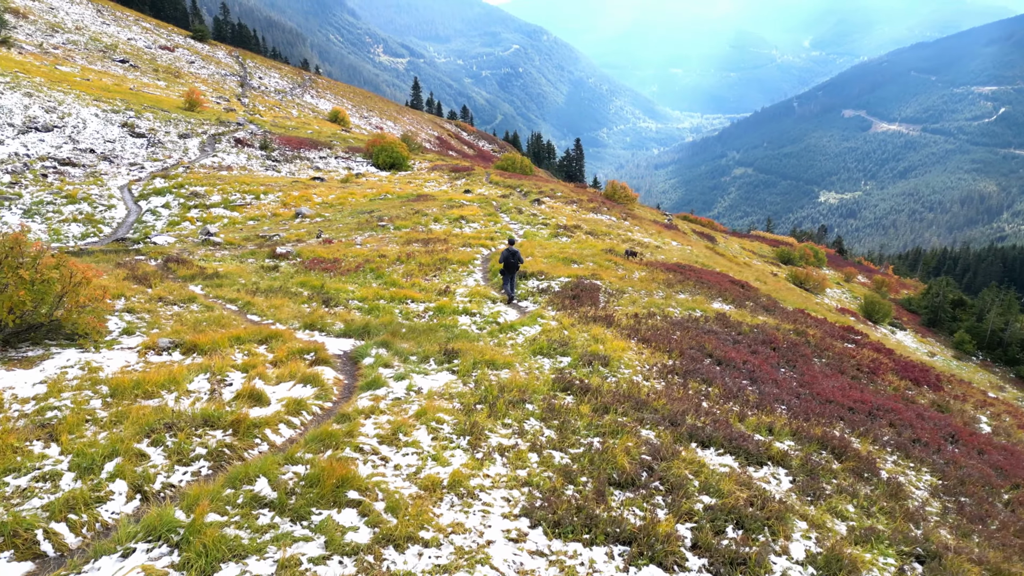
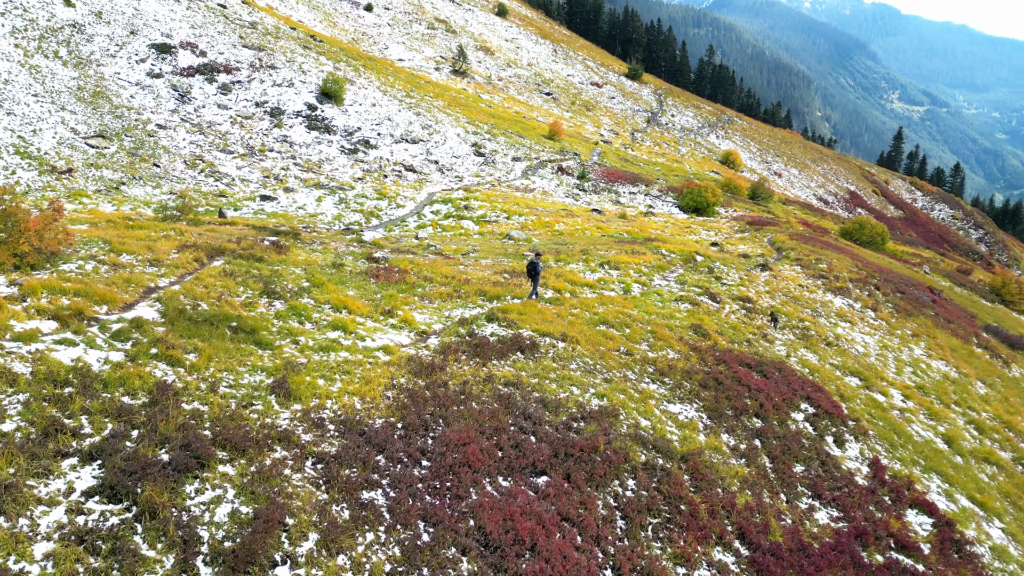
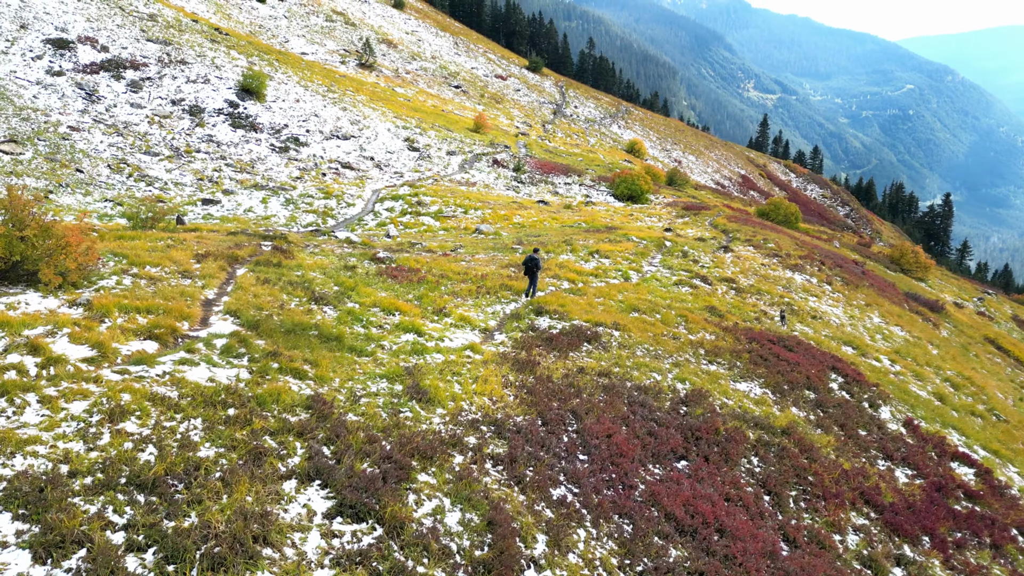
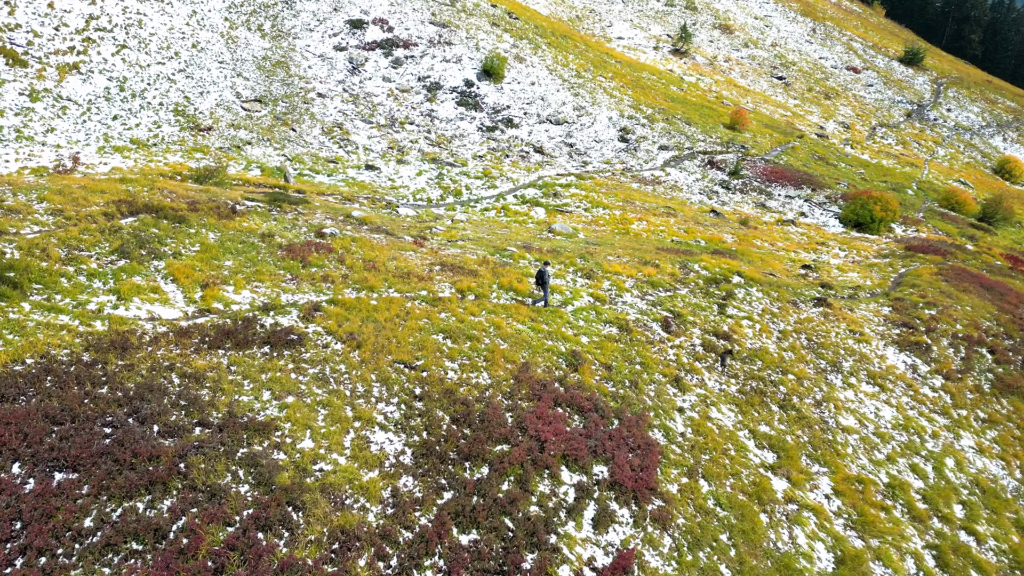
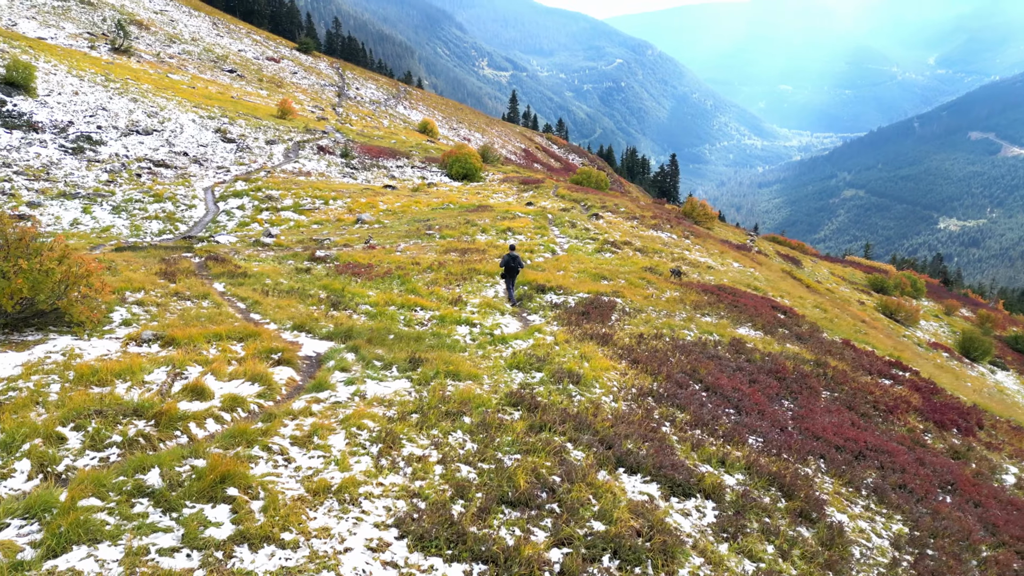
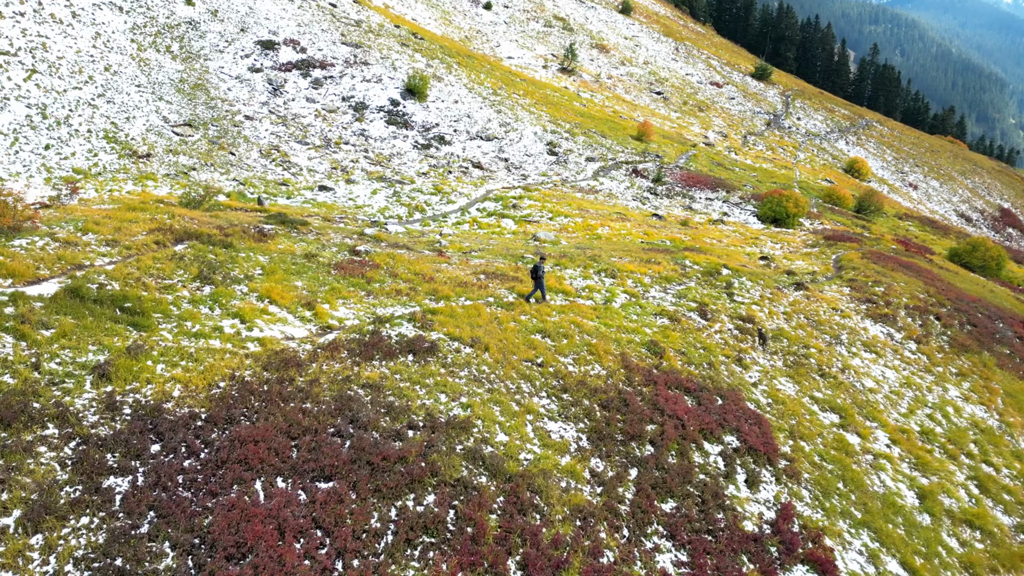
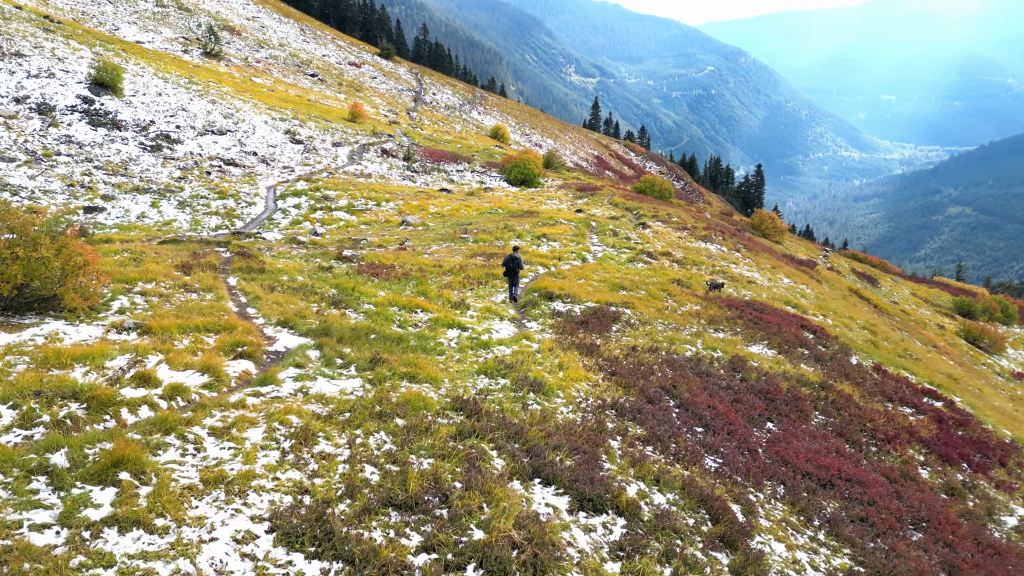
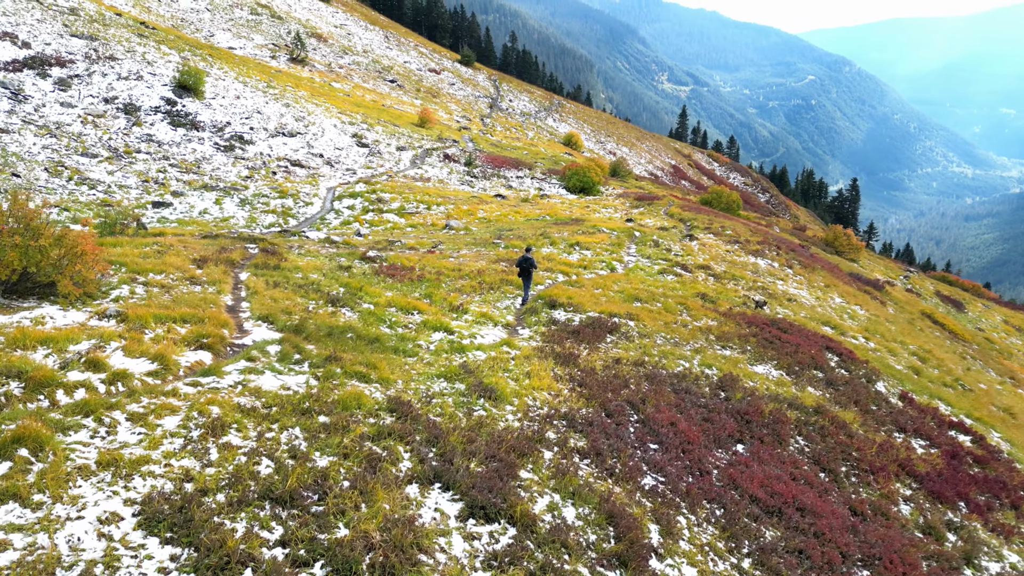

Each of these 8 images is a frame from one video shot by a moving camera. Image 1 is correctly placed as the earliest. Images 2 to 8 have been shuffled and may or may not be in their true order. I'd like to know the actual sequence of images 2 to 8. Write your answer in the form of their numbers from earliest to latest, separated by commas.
5, 7, 8, 3, 2, 6, 4
